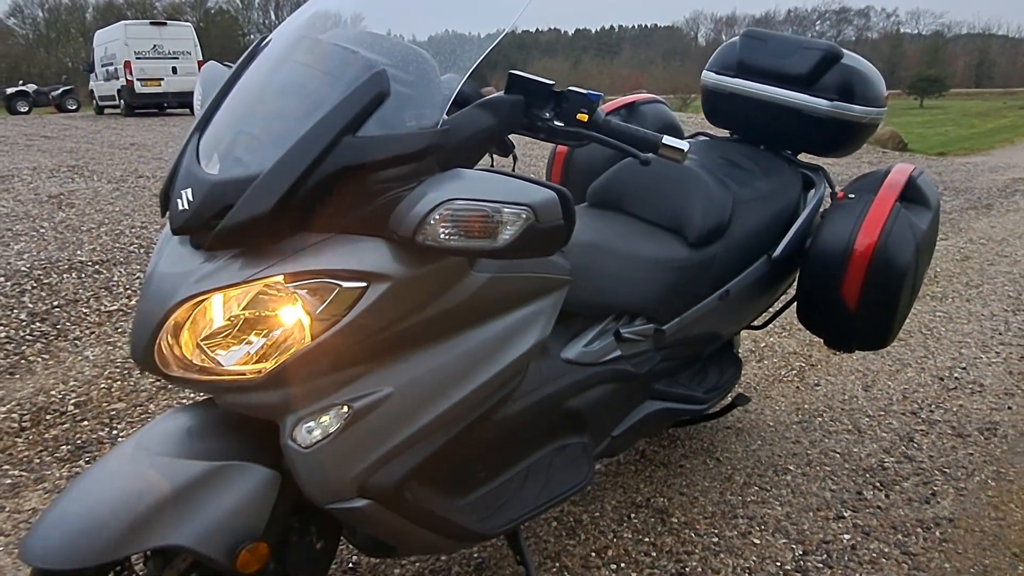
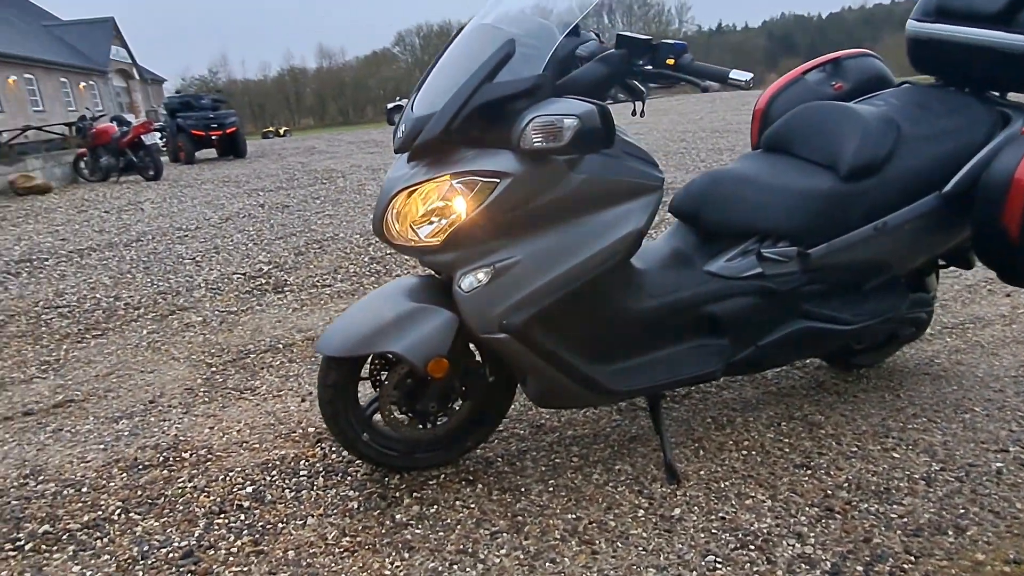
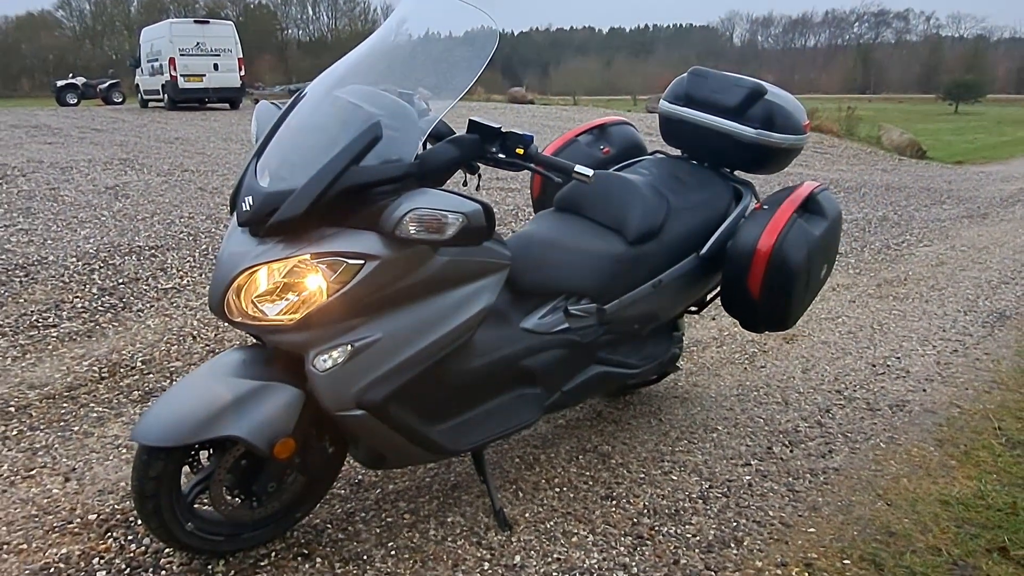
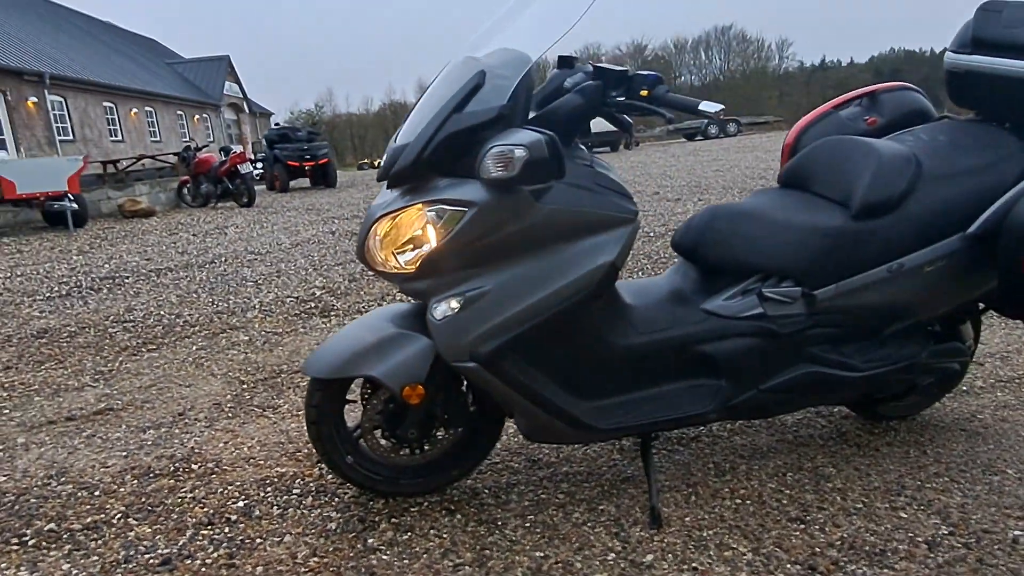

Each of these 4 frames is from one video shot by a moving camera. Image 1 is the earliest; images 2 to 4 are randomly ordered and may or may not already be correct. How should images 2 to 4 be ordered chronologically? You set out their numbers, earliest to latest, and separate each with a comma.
3, 2, 4
